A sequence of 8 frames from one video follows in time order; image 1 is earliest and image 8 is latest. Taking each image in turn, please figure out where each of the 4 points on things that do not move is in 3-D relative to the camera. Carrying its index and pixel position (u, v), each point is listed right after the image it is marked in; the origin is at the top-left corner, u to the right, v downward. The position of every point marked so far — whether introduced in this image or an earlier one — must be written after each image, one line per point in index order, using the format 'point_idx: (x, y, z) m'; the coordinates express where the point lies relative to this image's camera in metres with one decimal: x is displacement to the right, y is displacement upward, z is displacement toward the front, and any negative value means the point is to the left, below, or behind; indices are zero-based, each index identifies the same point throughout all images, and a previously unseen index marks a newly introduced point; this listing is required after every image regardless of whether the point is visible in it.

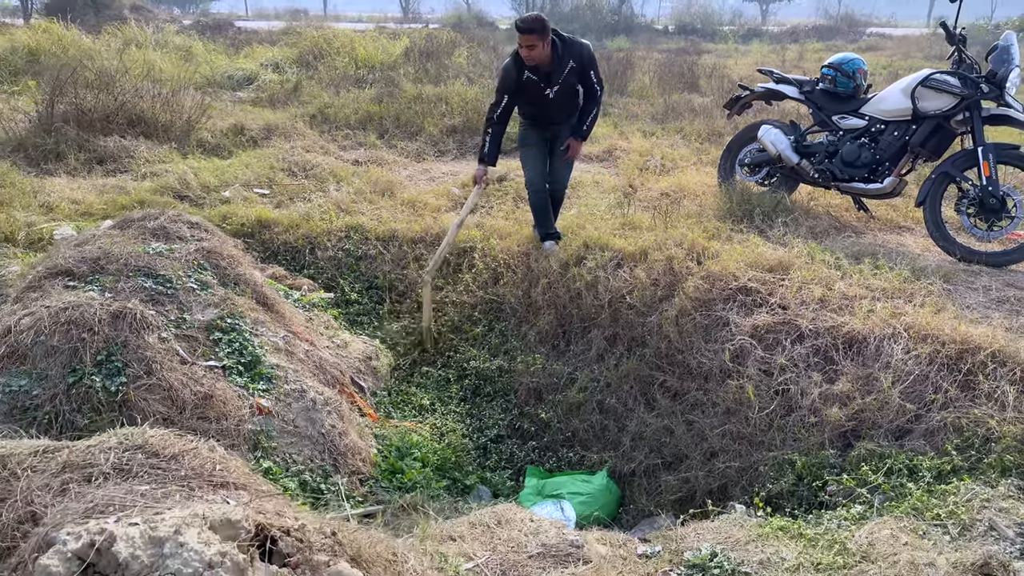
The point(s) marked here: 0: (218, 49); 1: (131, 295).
0: (-5.3, +4.3, +15.2) m
1: (-1.5, 0.0, +3.4) m
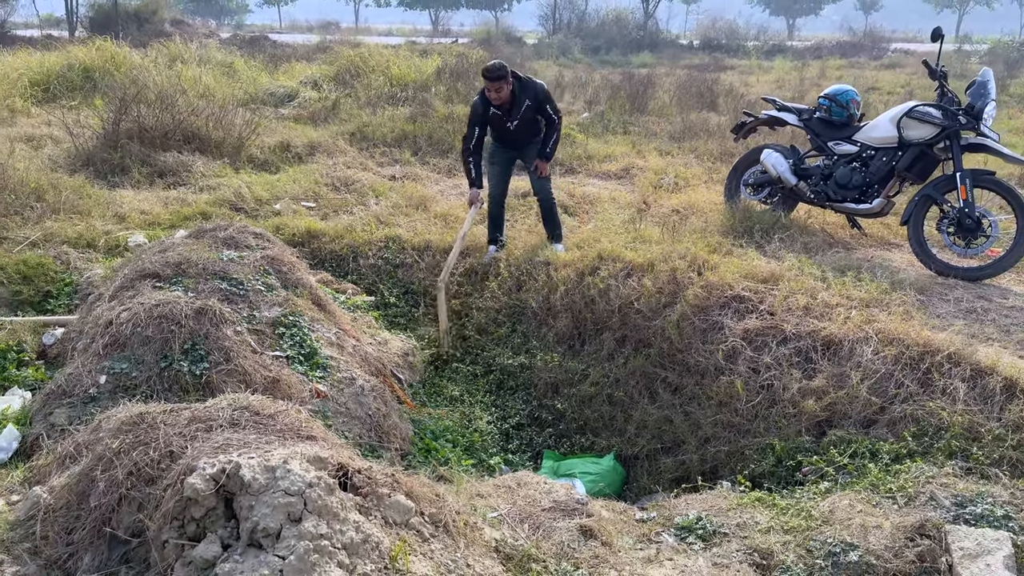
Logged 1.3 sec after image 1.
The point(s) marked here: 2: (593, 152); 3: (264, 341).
0: (-4.8, +4.2, +16.0) m
1: (-1.4, 0.0, +4.0) m
2: (+0.8, +1.4, +8.6) m
3: (-1.2, -0.3, +4.0) m
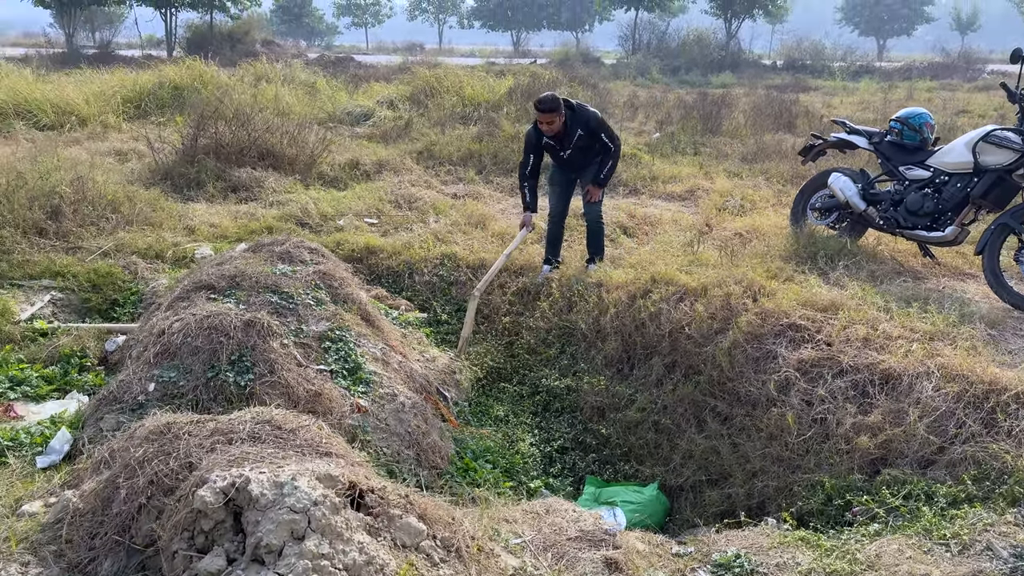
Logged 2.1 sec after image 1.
0: (-3.3, +3.9, +16.4) m
1: (-1.2, -0.1, +4.1) m
2: (+1.5, +1.2, +8.5) m
3: (-1.0, -0.3, +4.0) m
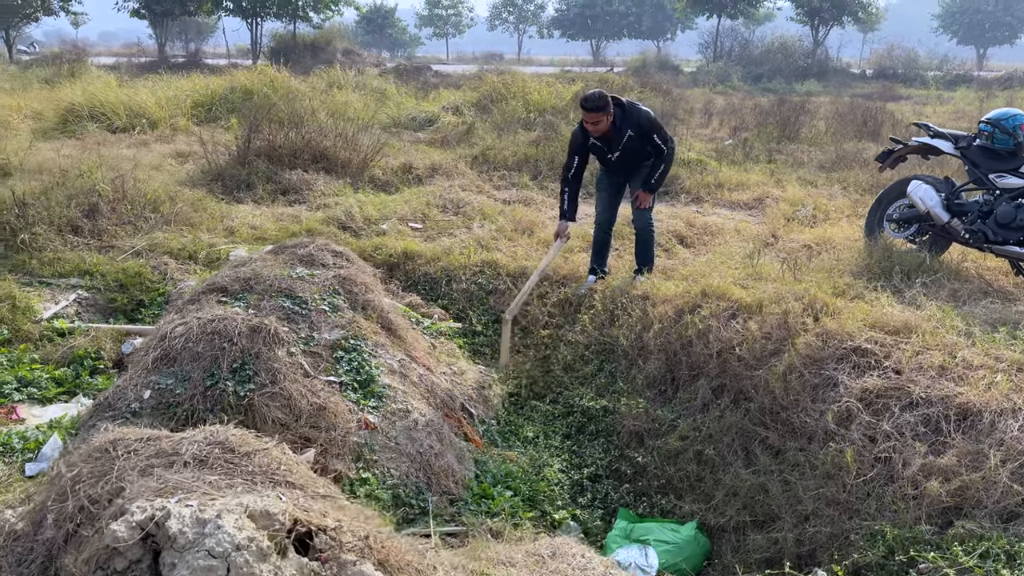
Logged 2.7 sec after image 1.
0: (-2.0, +3.8, +16.4) m
1: (-1.1, -0.1, +3.9) m
2: (+2.0, +1.0, +8.0) m
3: (-0.9, -0.3, +3.8) m
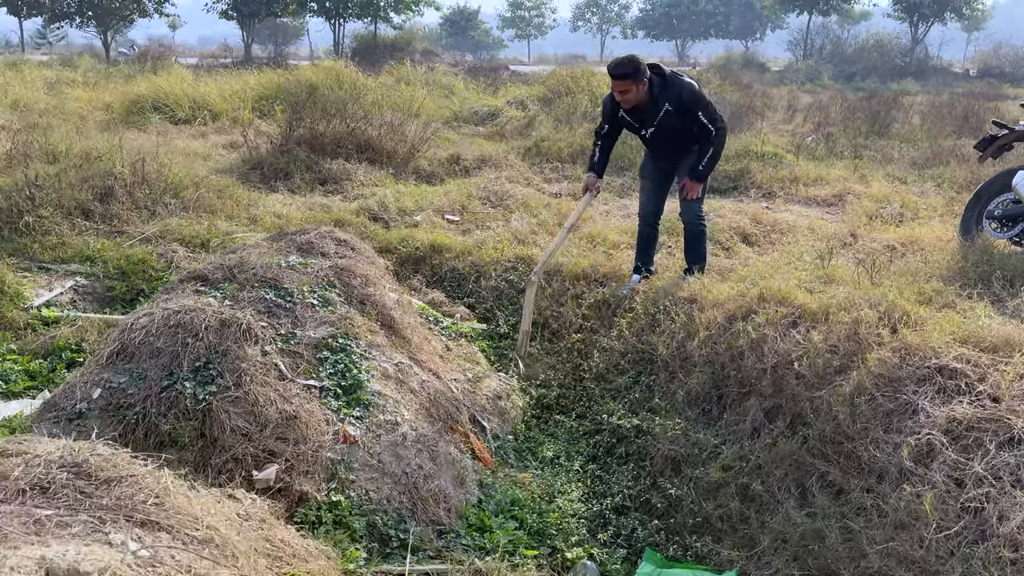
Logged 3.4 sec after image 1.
0: (-0.6, +3.8, +15.9) m
1: (-1.1, -0.1, +3.4) m
2: (+2.5, +1.0, +7.2) m
3: (-0.8, -0.3, +3.3) m
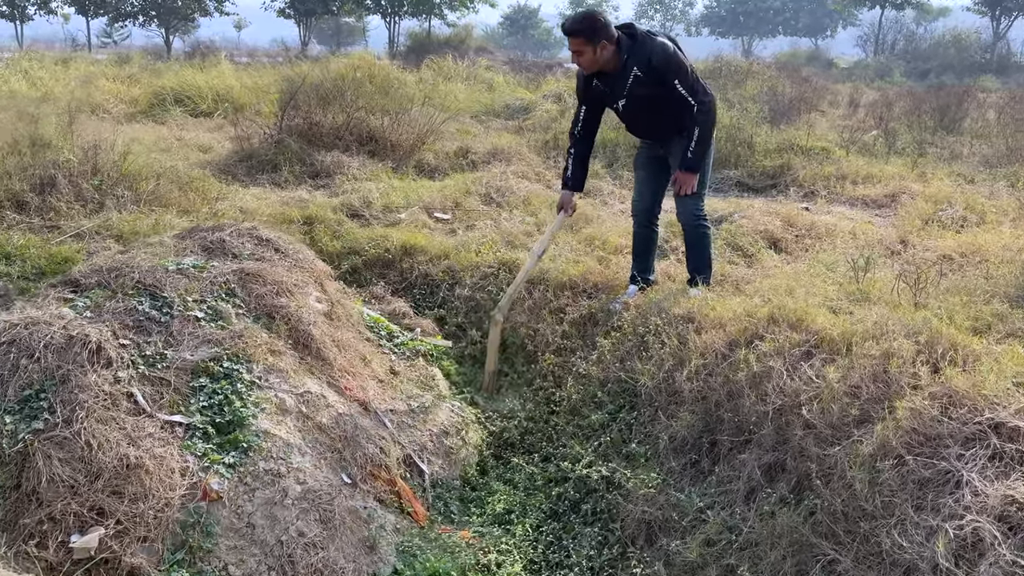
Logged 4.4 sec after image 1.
0: (+0.1, +3.7, +15.2) m
1: (-1.3, -0.1, +2.8) m
2: (+2.5, +0.9, +6.3) m
3: (-1.1, -0.3, +2.6) m
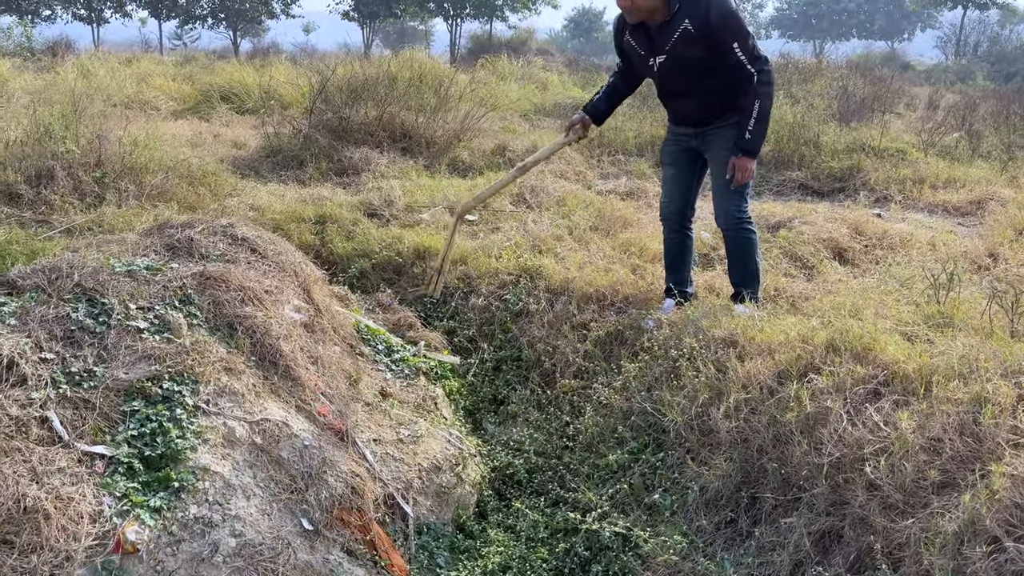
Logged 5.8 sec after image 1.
0: (+1.1, +3.6, +14.7) m
1: (-1.3, -0.1, +2.4) m
2: (+2.8, +0.7, +5.6) m
3: (-1.1, -0.4, +2.2) m
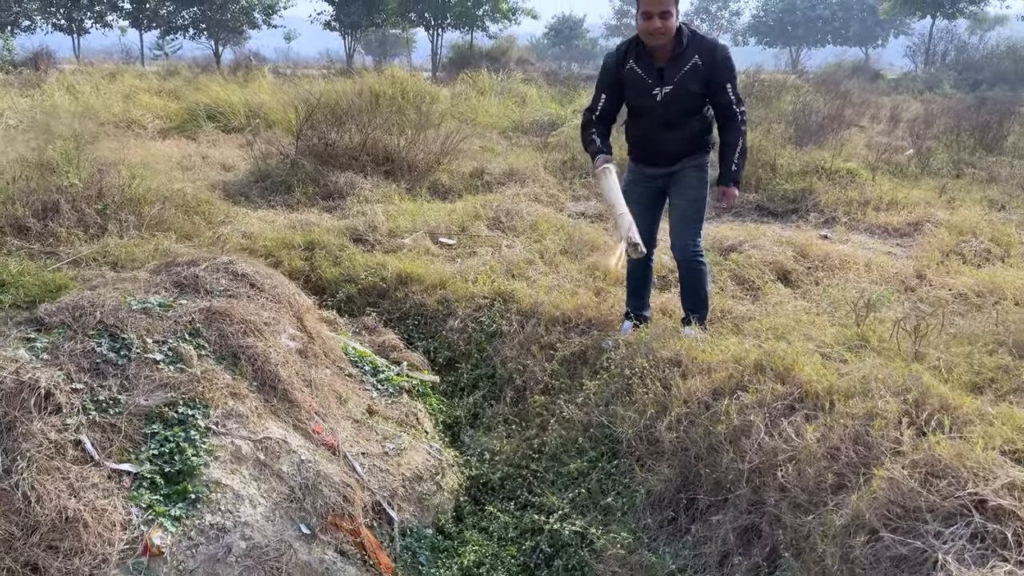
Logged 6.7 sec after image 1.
0: (+0.7, +3.5, +15.1) m
1: (-1.4, -0.2, +2.7) m
2: (+2.6, +0.7, +6.0) m
3: (-1.2, -0.5, +2.6) m
